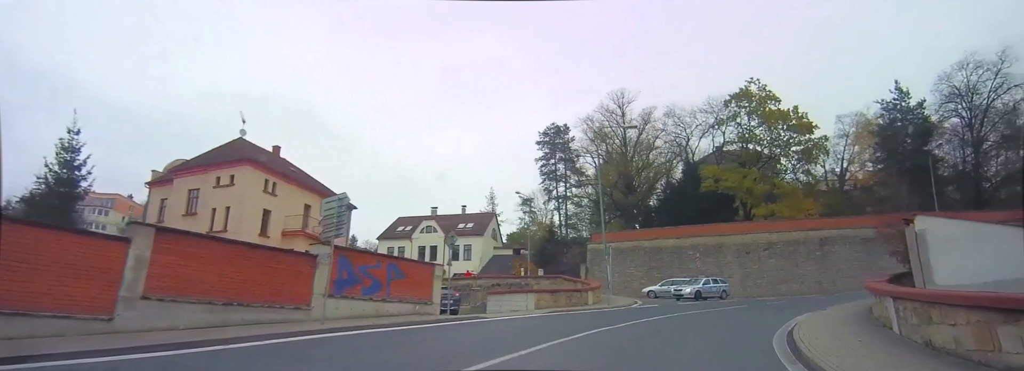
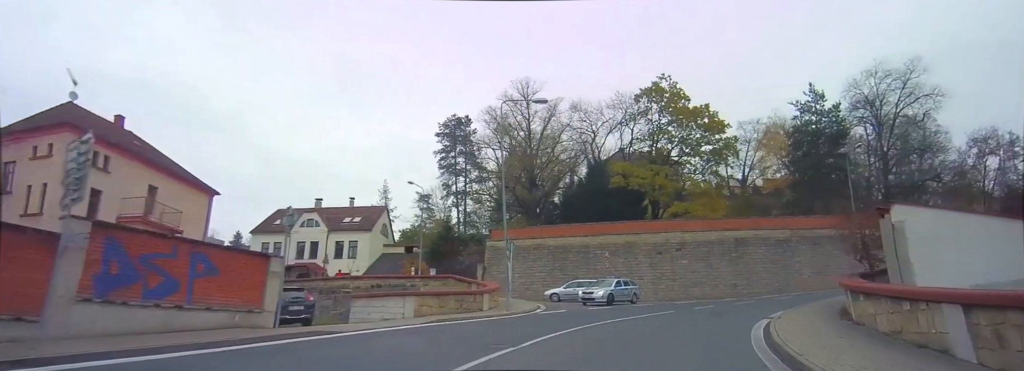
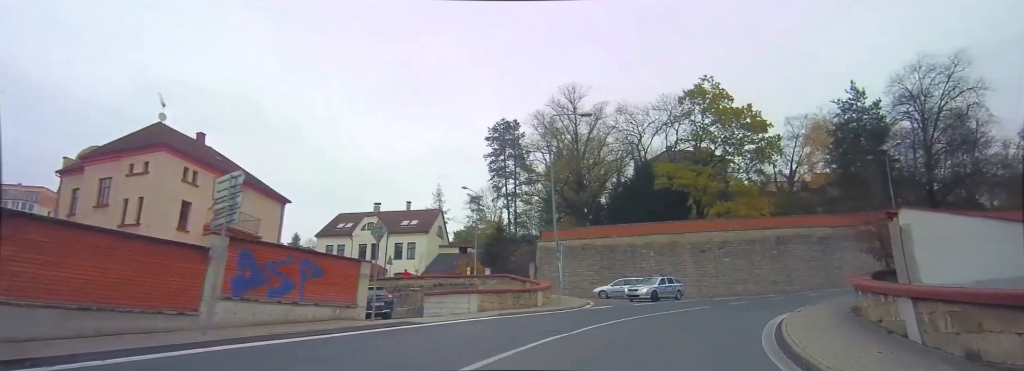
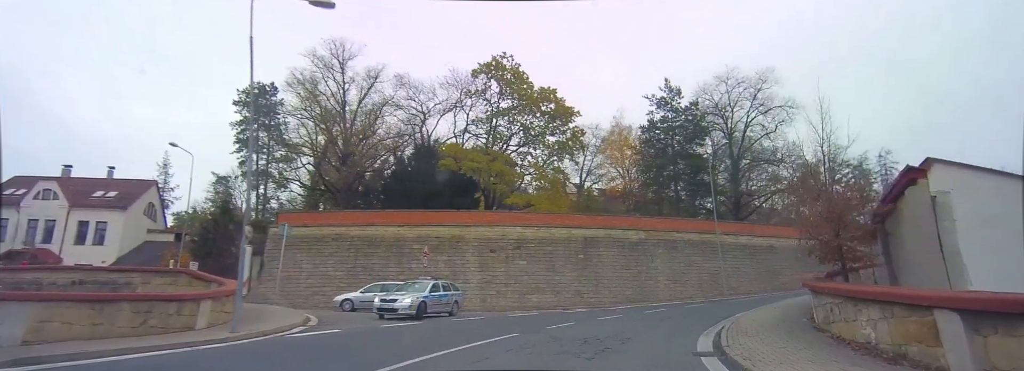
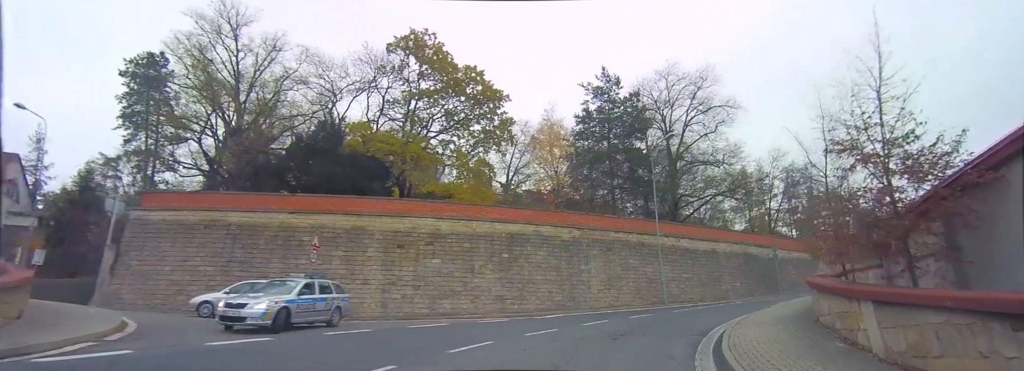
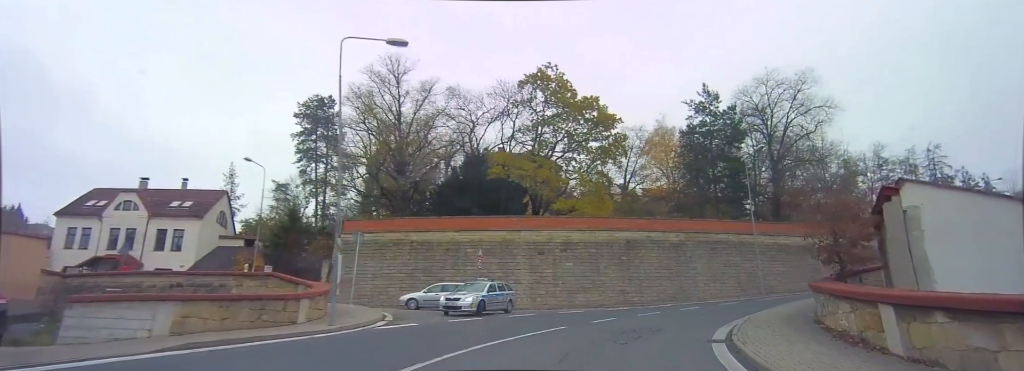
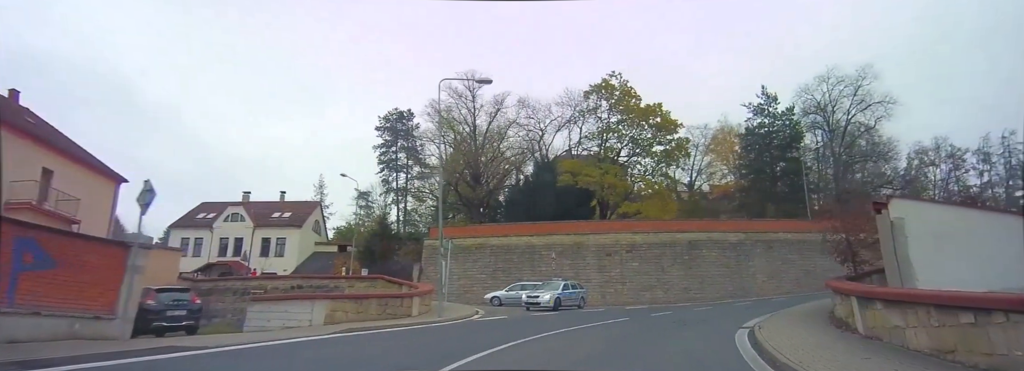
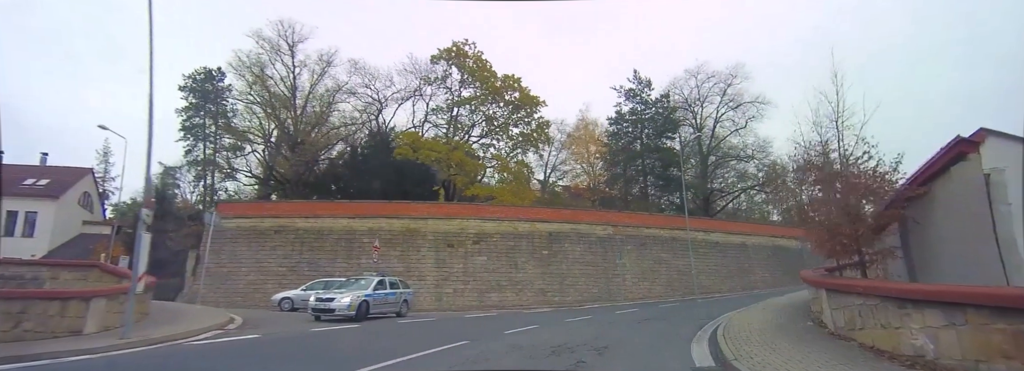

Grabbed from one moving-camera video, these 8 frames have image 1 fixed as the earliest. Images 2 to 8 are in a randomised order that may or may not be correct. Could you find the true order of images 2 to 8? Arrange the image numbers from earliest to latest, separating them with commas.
3, 2, 7, 6, 4, 8, 5
